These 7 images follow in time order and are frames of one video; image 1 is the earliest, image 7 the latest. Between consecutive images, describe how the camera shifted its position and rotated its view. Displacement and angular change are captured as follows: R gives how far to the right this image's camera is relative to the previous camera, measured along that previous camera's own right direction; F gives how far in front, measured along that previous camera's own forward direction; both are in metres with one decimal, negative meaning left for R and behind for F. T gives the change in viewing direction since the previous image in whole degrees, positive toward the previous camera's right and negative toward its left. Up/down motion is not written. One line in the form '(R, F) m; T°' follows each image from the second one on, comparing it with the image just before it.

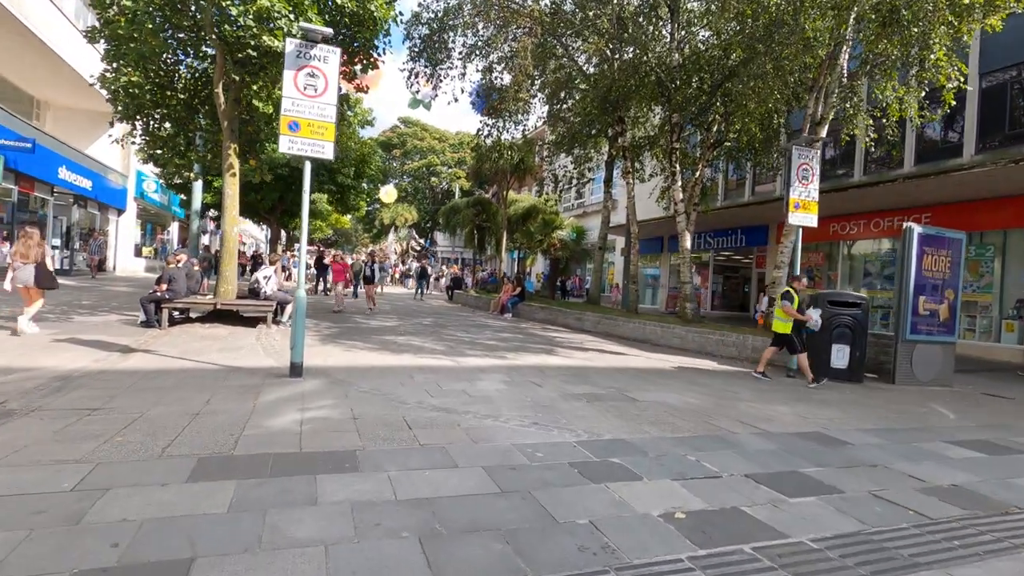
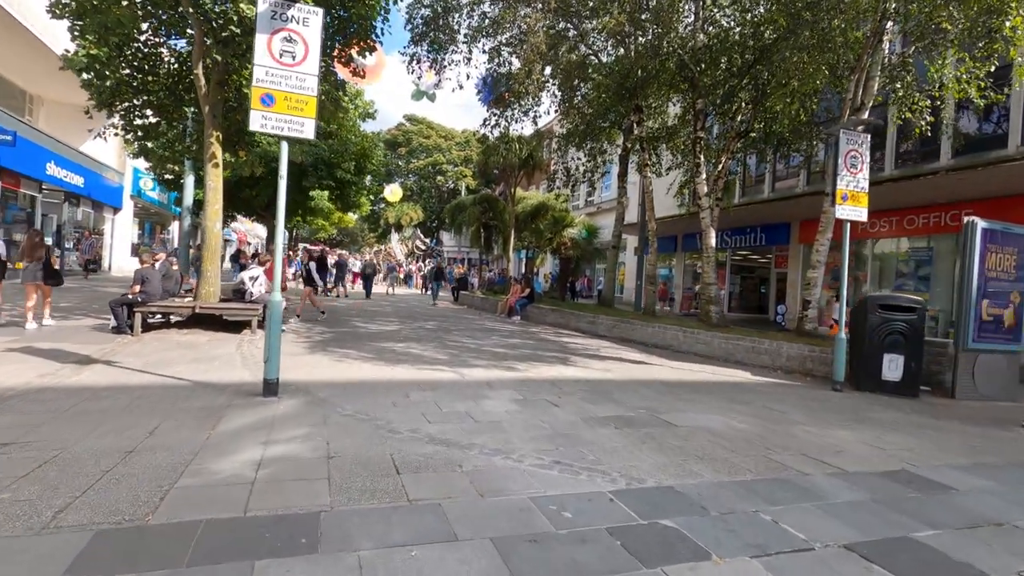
(-0.1, +1.1) m; -1°
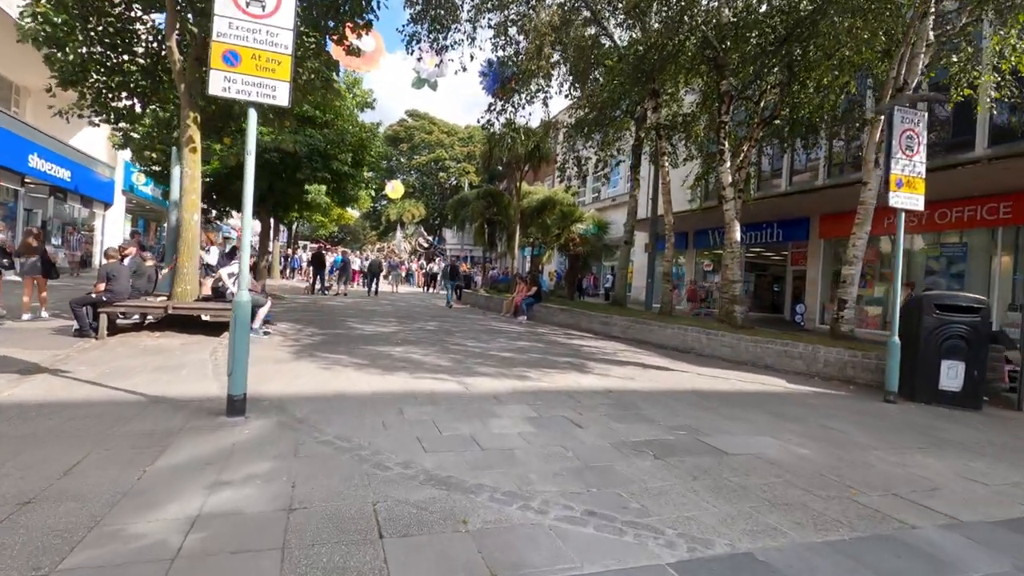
(-0.1, +1.0) m; 0°
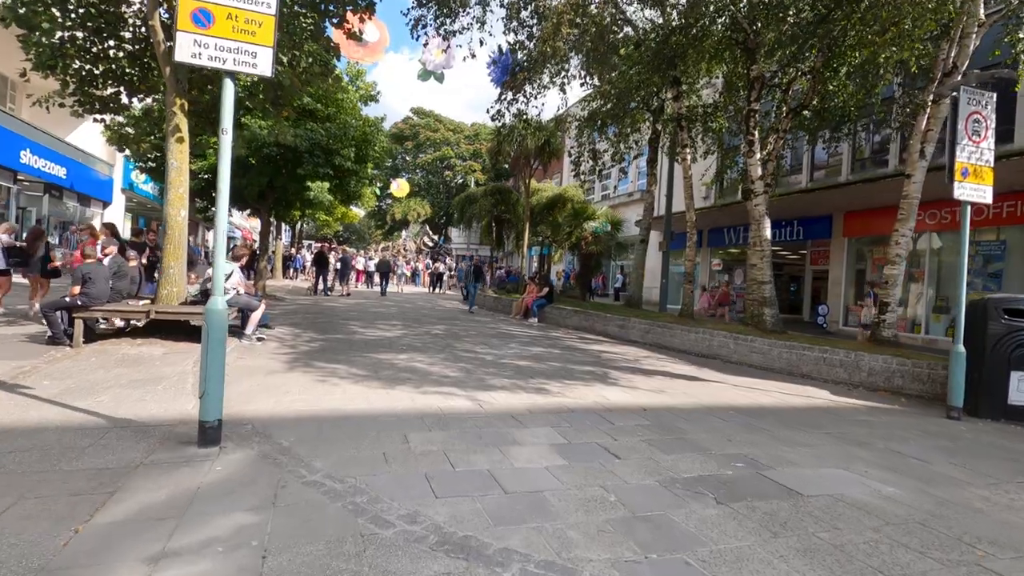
(-0.2, +0.8) m; -1°
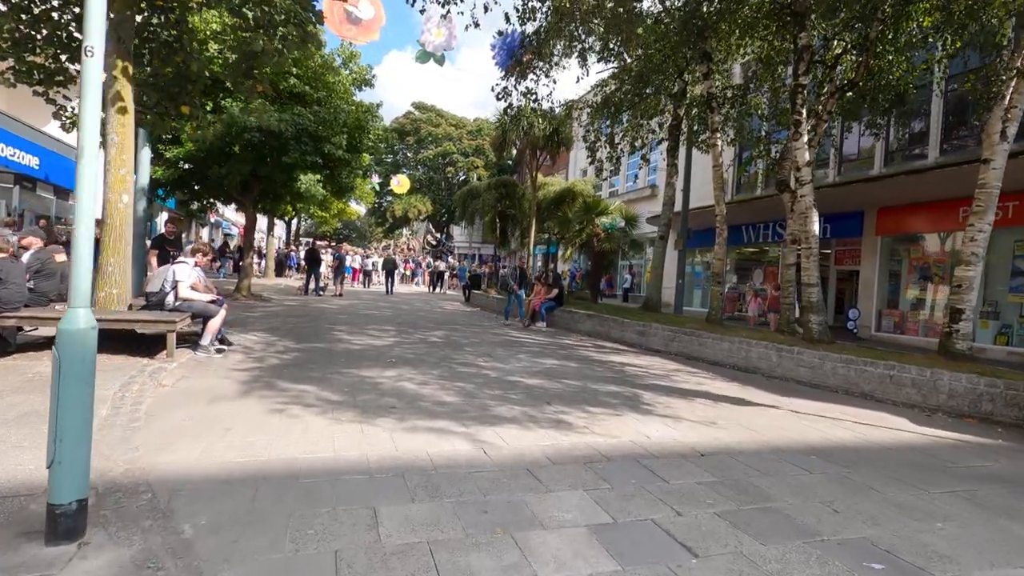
(-0.1, +1.5) m; 0°
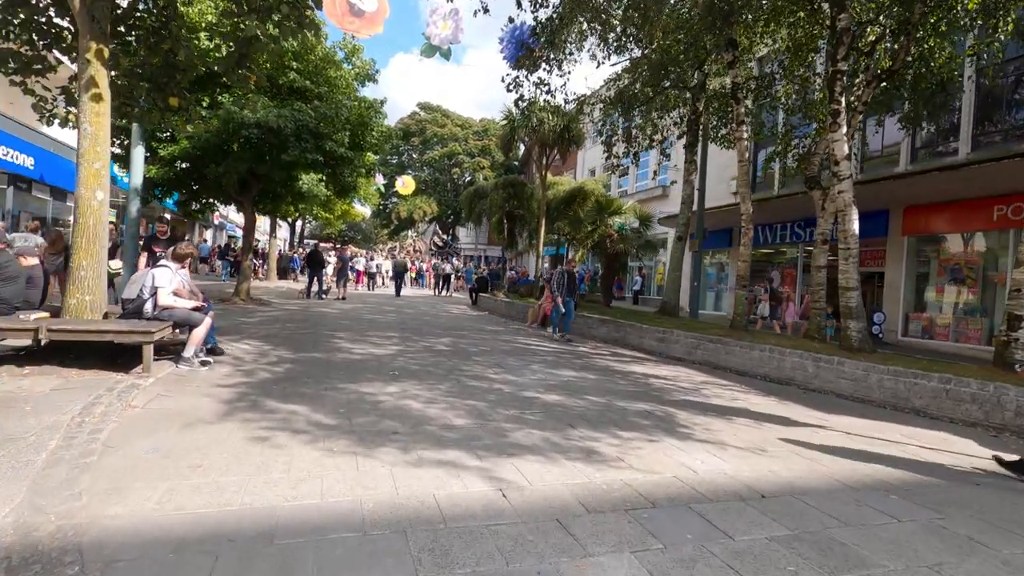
(-0.1, +0.8) m; -1°
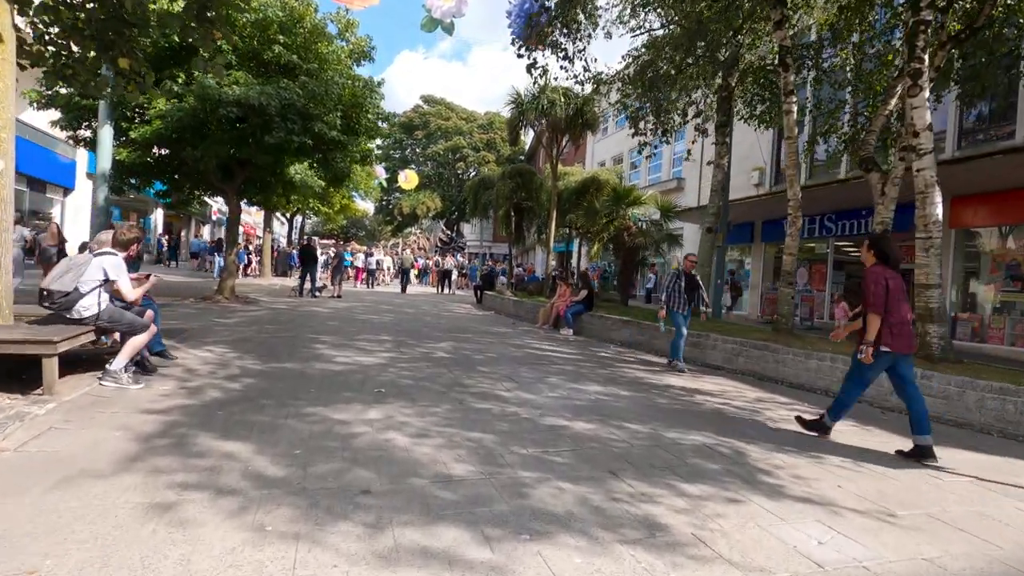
(-0.1, +1.5) m; 0°
